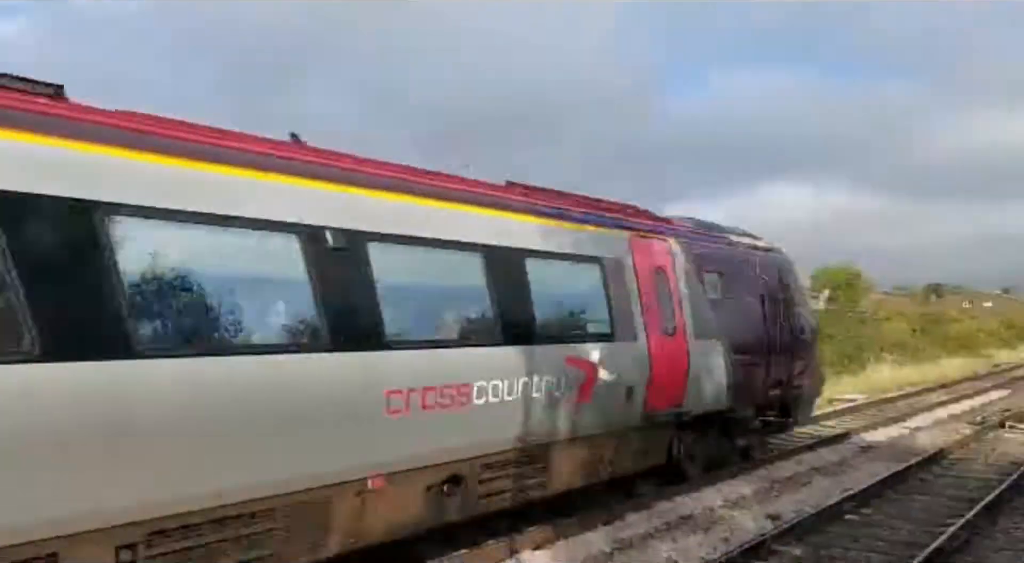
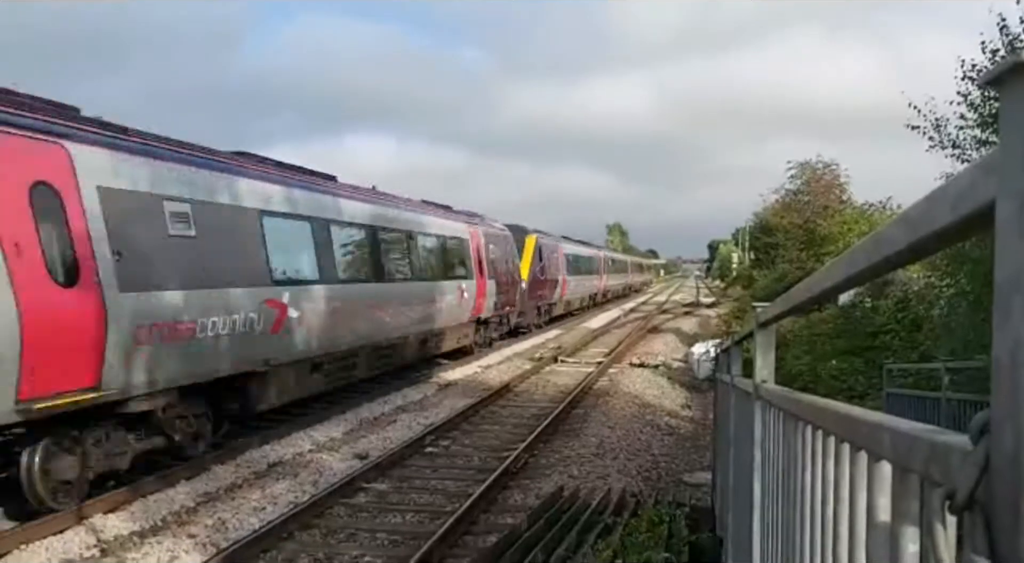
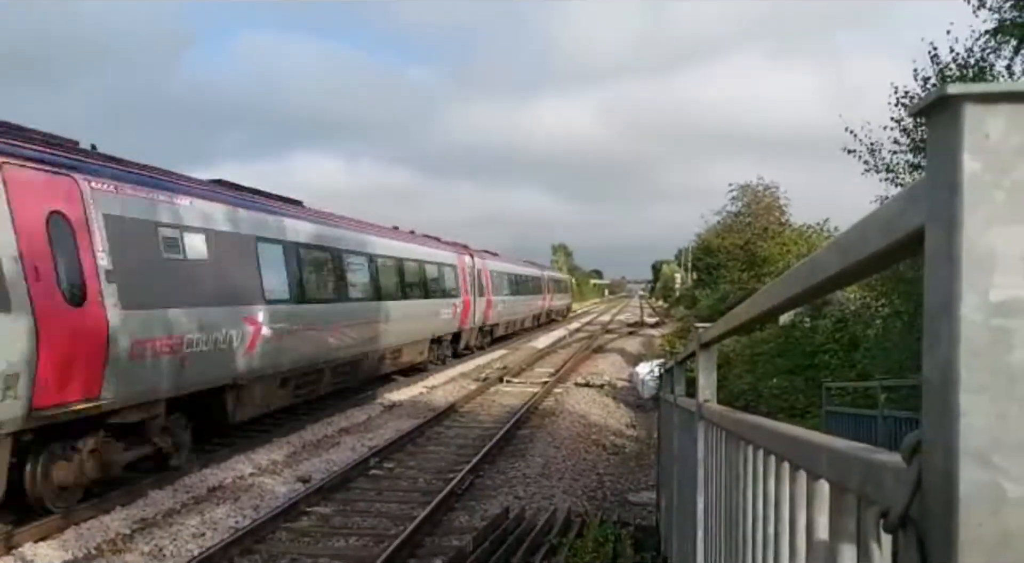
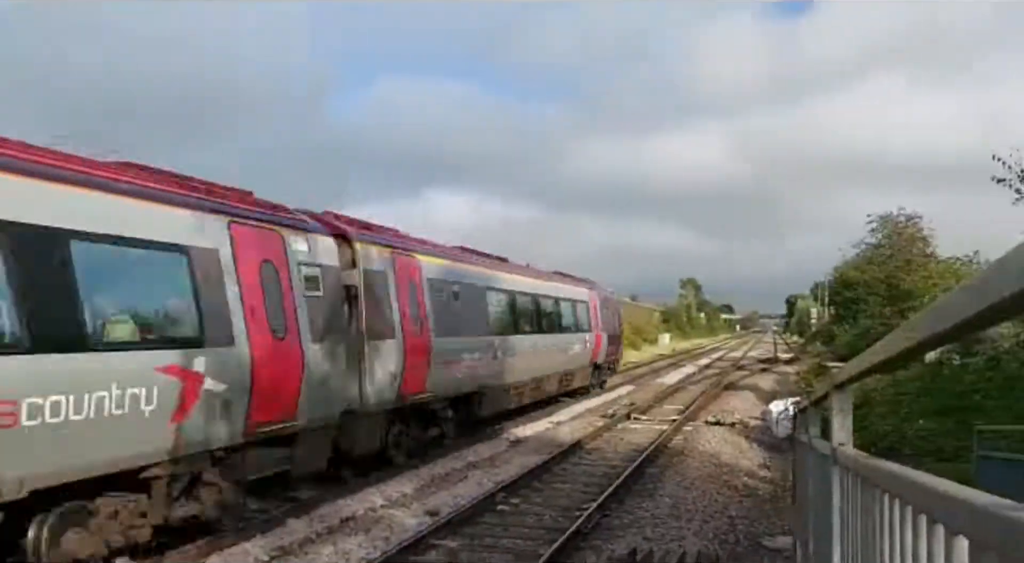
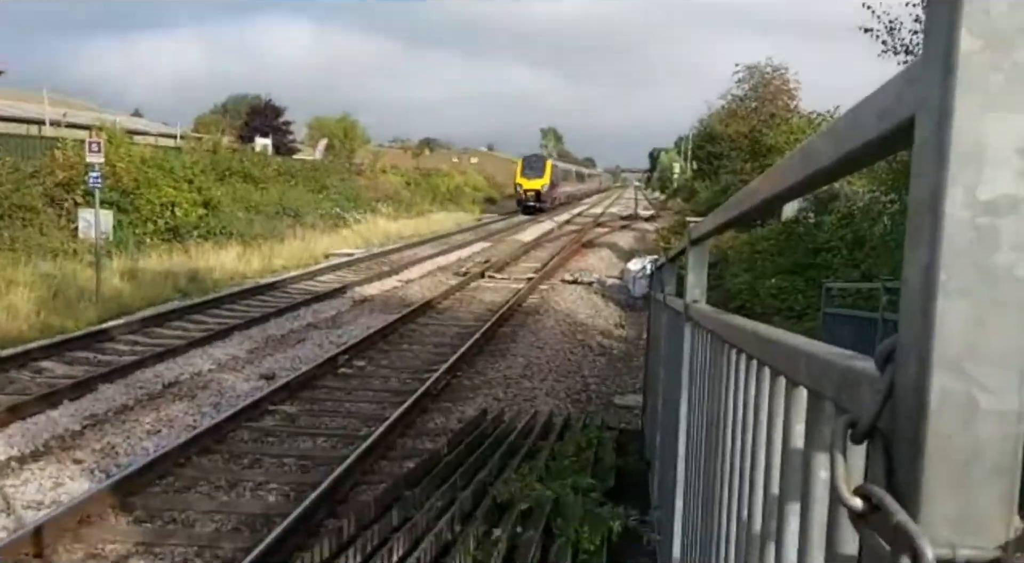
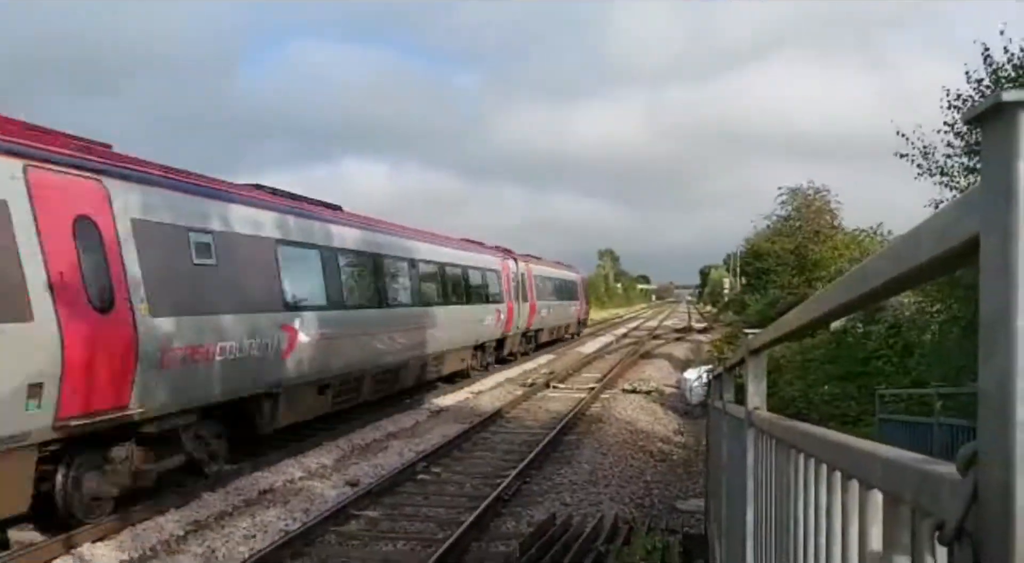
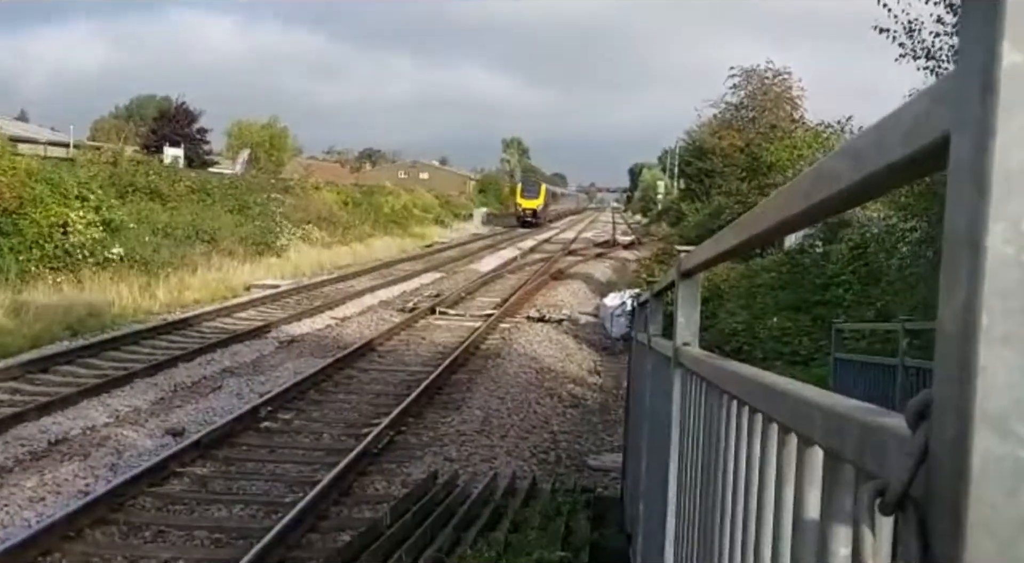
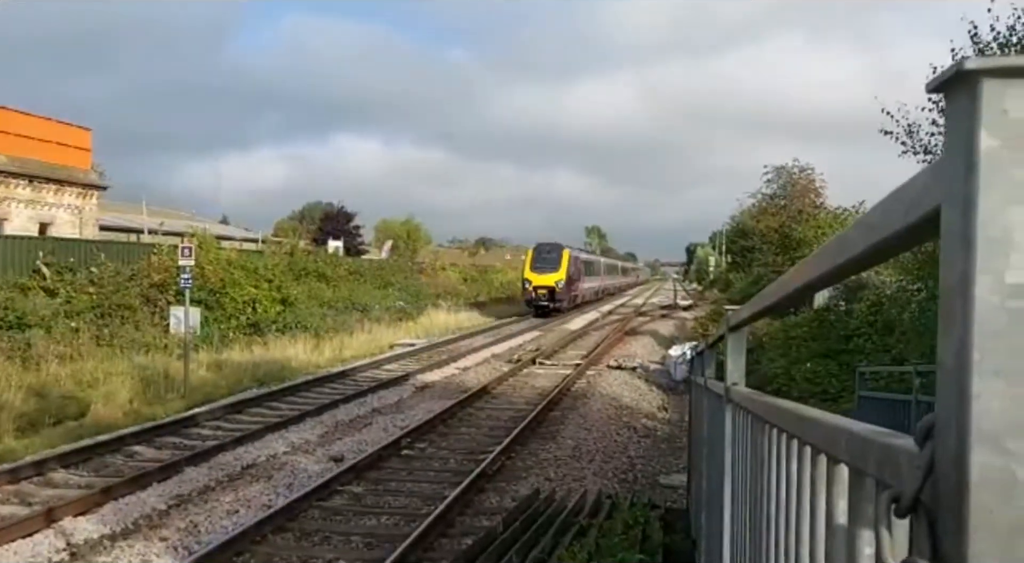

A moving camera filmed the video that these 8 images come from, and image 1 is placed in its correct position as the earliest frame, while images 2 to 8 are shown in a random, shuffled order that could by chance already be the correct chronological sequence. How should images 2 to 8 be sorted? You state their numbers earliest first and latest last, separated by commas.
4, 6, 3, 2, 8, 5, 7
